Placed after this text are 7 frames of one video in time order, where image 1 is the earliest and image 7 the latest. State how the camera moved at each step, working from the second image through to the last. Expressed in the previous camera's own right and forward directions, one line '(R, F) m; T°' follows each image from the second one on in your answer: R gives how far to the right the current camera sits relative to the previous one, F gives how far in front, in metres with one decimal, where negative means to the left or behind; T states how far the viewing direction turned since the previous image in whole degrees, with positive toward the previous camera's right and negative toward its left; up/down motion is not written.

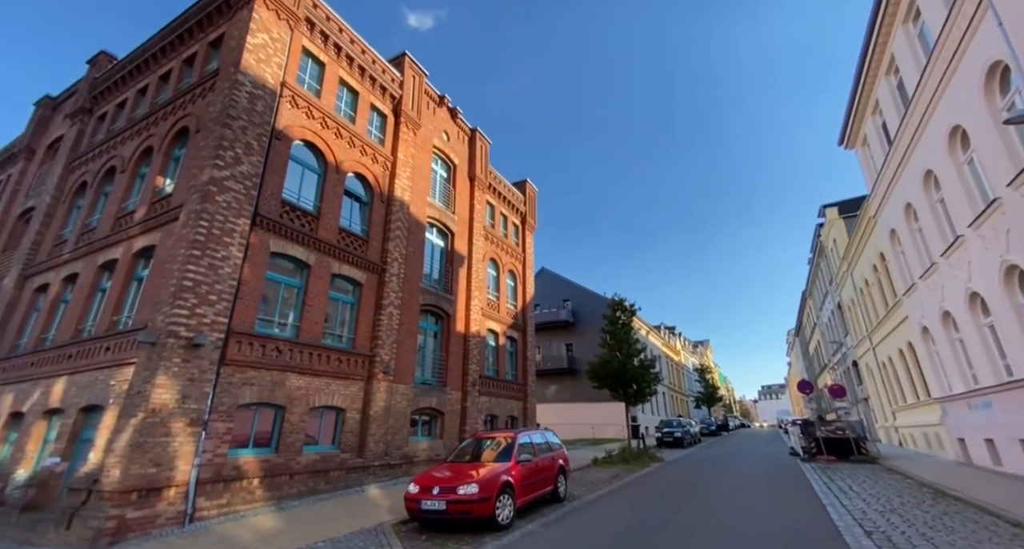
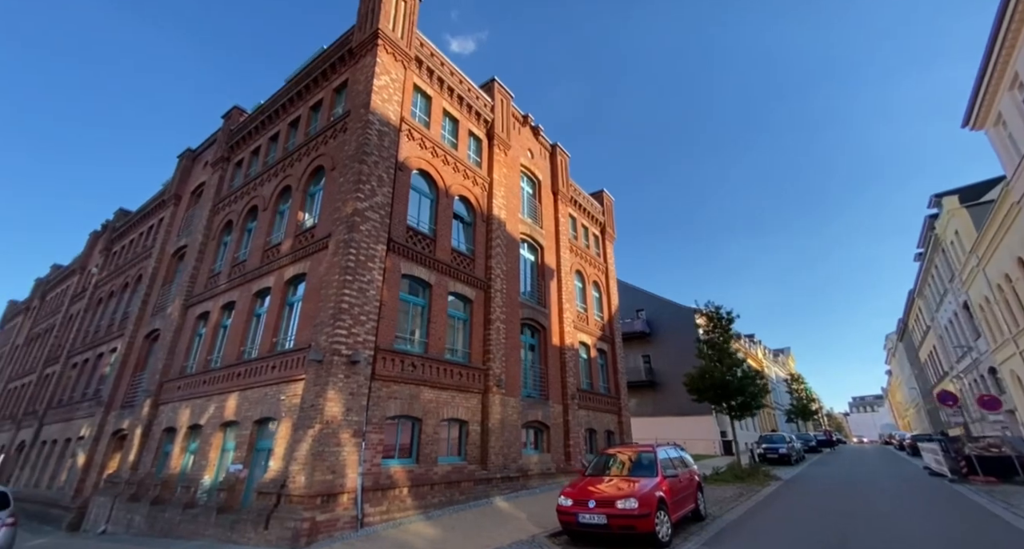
(-1.0, -0.2) m; -9°
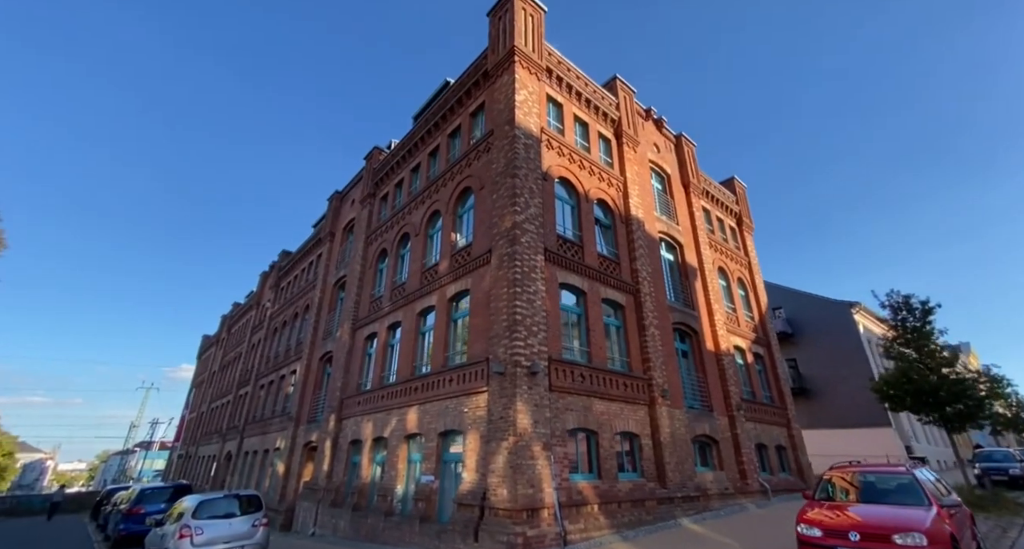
(-1.1, +0.2) m; -14°
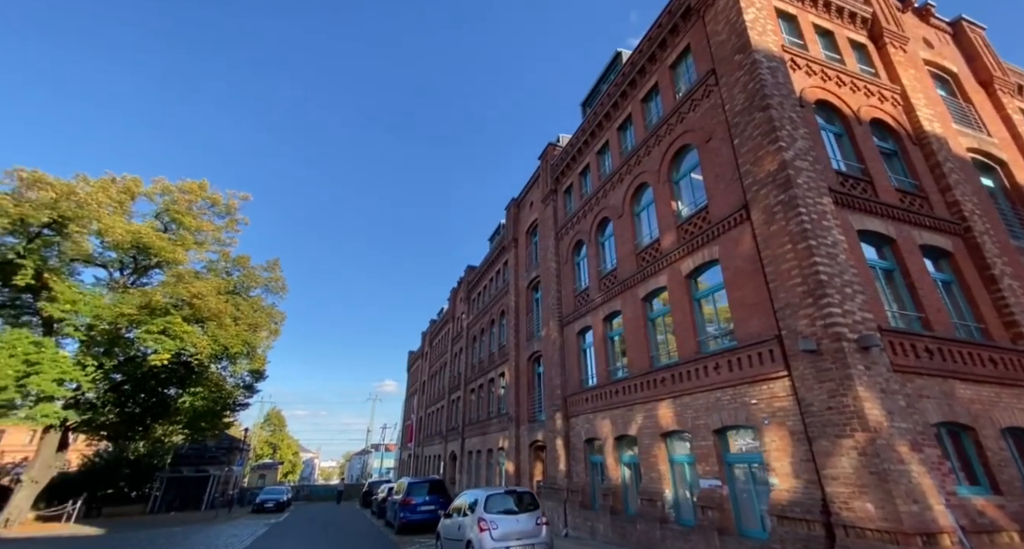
(-1.7, +1.0) m; -21°
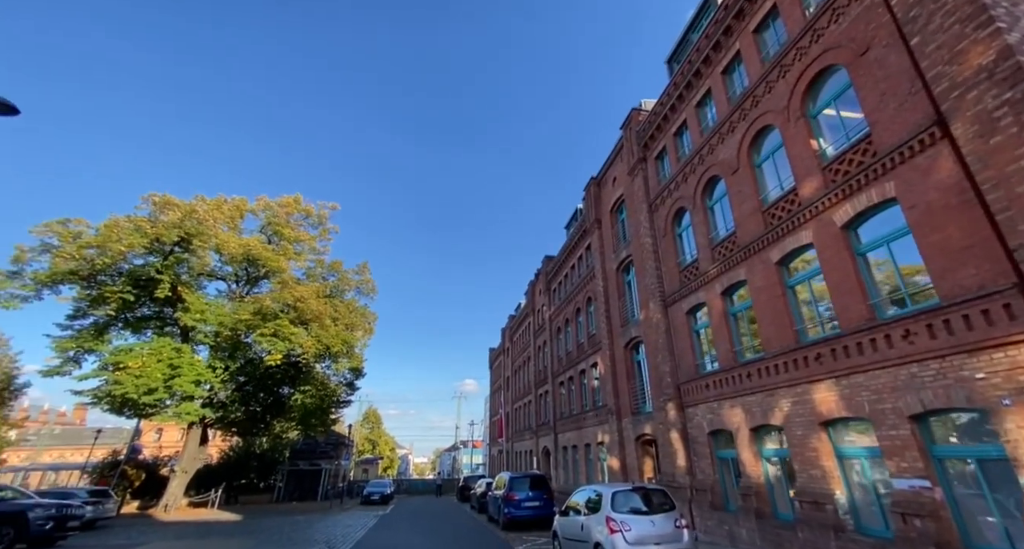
(-0.6, +1.1) m; -10°
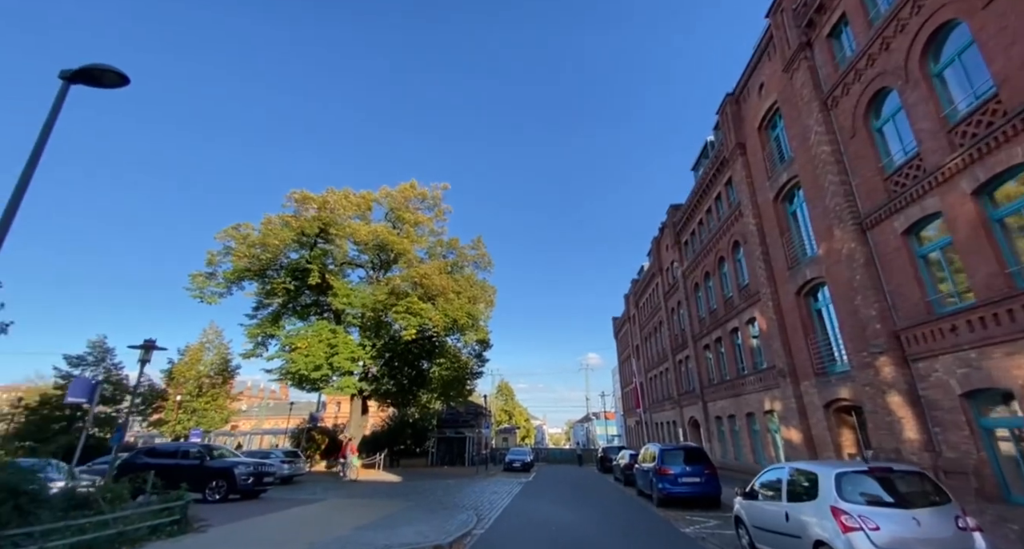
(-0.5, +2.0) m; -15°
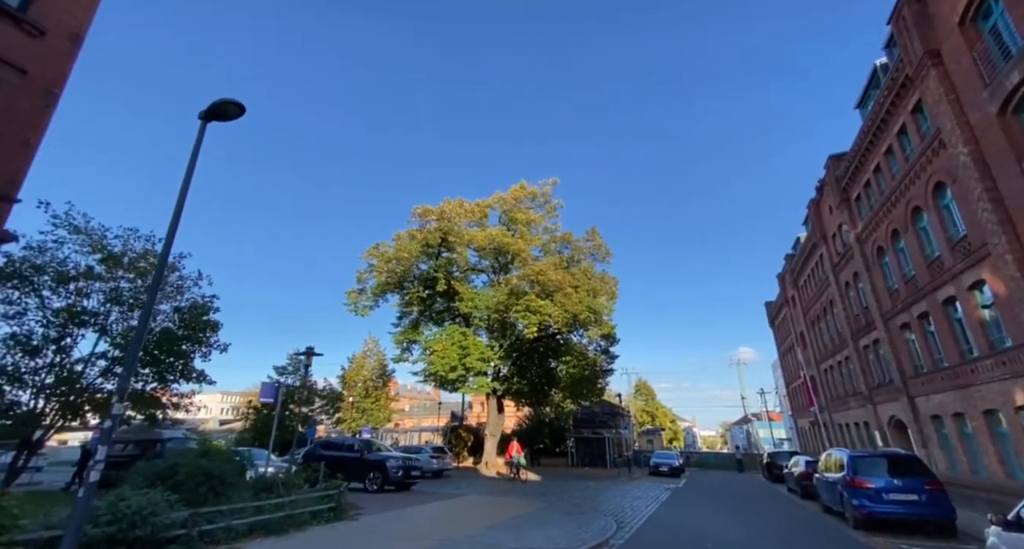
(+0.1, +1.5) m; -16°
